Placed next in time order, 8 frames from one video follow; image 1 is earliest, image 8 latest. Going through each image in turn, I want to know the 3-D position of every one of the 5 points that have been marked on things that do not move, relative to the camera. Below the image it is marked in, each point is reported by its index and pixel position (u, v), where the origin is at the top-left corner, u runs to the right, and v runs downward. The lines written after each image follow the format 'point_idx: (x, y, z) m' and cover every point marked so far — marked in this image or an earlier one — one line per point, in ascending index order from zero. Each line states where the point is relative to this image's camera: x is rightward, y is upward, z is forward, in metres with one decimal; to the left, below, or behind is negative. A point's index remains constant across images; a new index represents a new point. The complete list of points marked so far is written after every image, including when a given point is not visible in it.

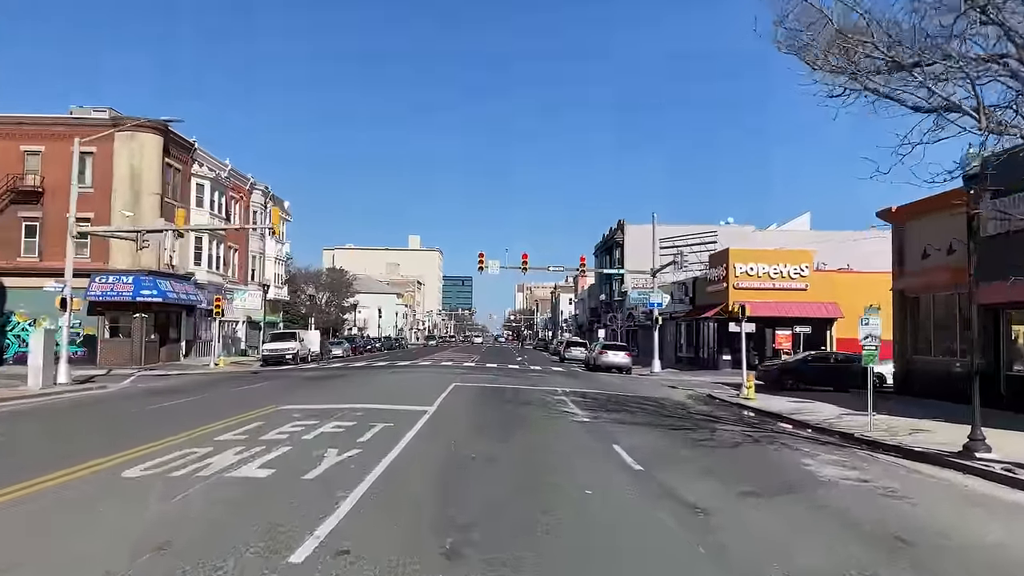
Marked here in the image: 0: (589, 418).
0: (+1.8, -3.0, +17.2) m
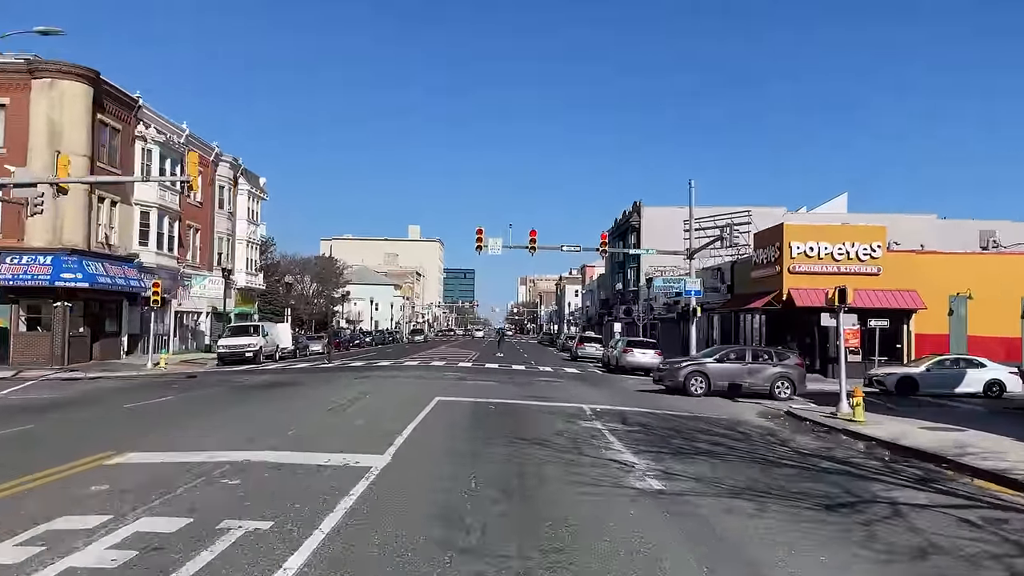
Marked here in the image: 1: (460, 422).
0: (+1.9, -2.5, +9.6) m
1: (-1.0, -2.6, +14.5) m
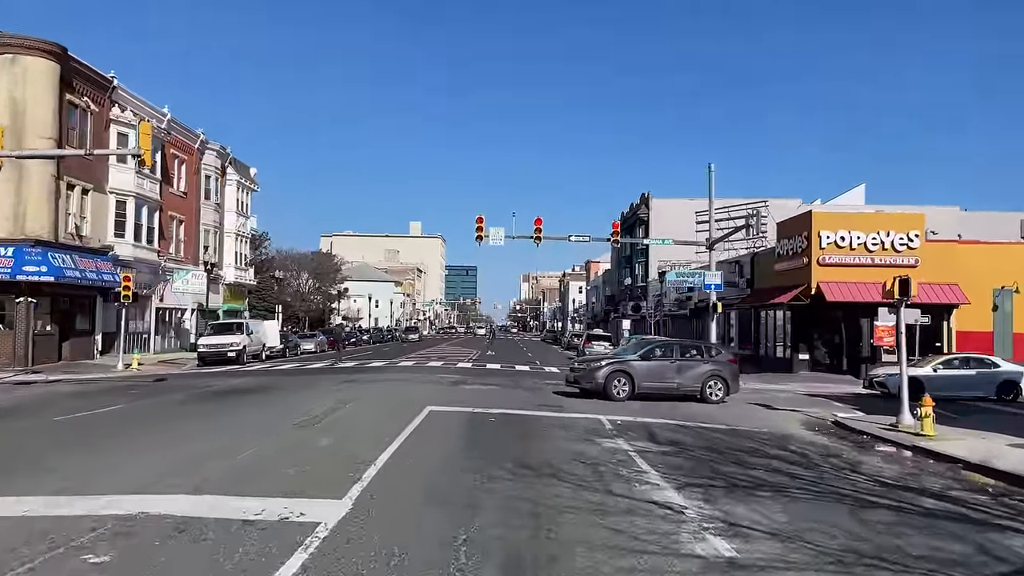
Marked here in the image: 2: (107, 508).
0: (+2.0, -2.3, +6.9) m
1: (-0.9, -2.4, +11.7) m
2: (-3.7, -2.0, +6.9) m
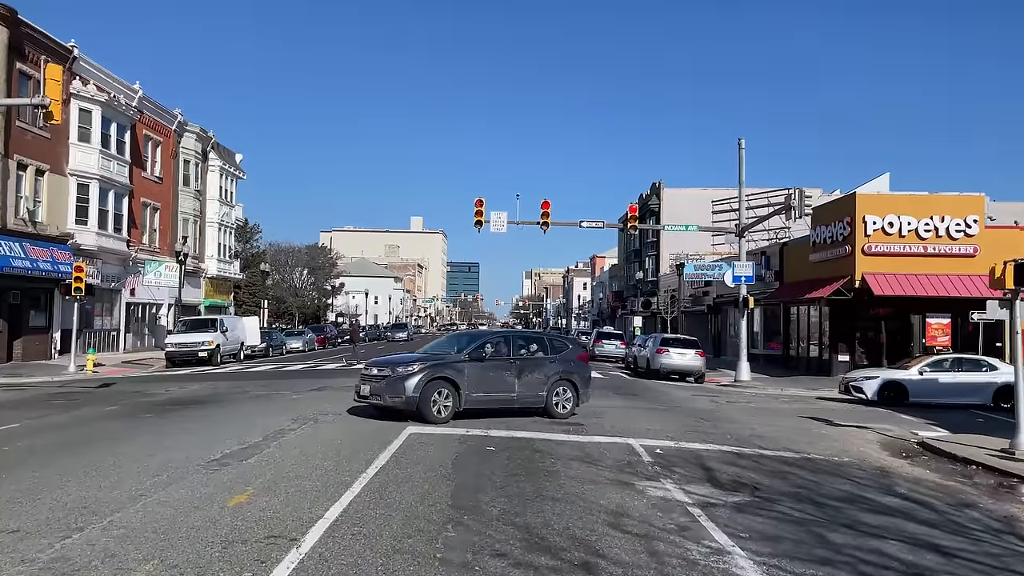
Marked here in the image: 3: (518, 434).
0: (+2.0, -2.1, +3.3) m
1: (-0.8, -2.2, +8.1) m
2: (-3.7, -1.8, +3.4) m
3: (+0.1, -2.3, +12.1) m
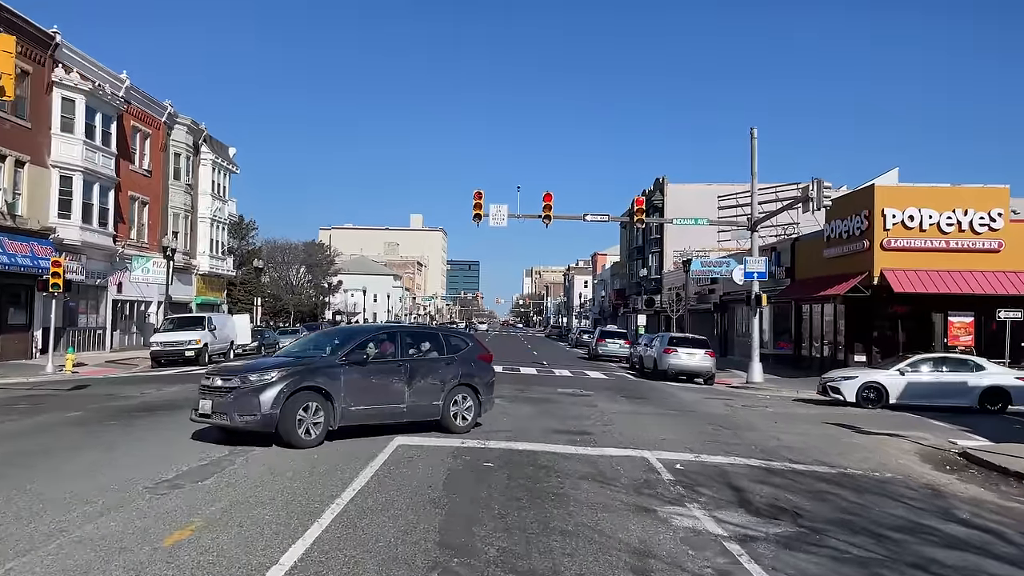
0: (+2.0, -2.0, +1.9) m
1: (-0.8, -2.1, +6.8) m
2: (-3.6, -1.7, +2.0) m
3: (+0.1, -2.2, +10.8) m
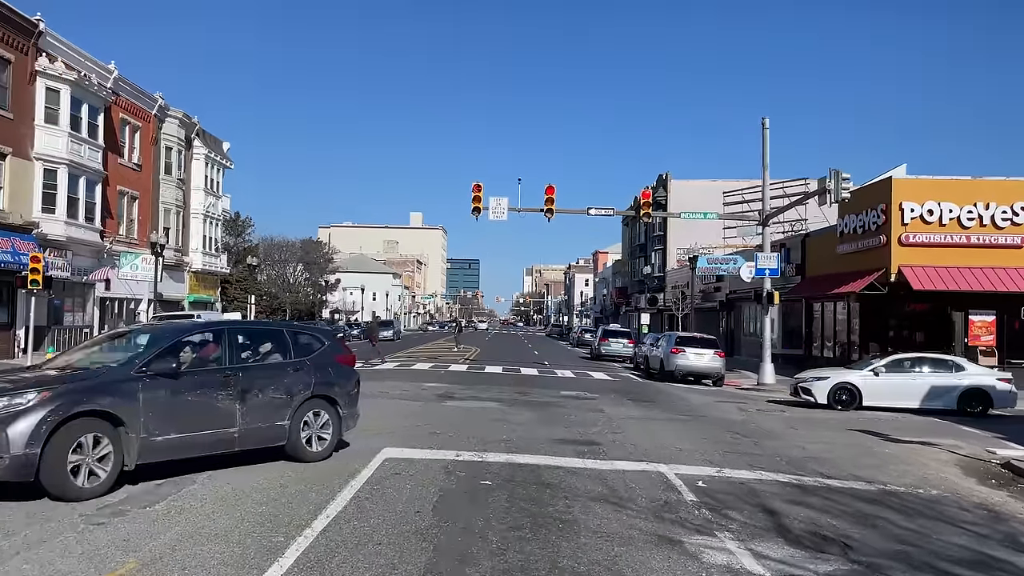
0: (+2.0, -2.0, +0.8) m
1: (-0.8, -2.0, +5.6) m
2: (-3.6, -1.7, +0.9) m
3: (+0.1, -2.2, +9.6) m
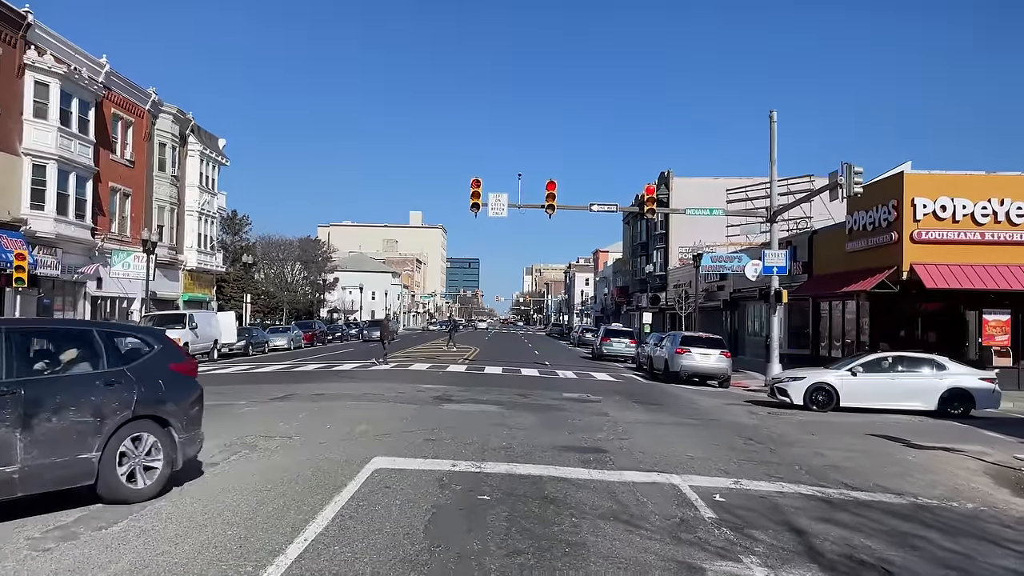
0: (+2.0, -1.9, +0.1) m
1: (-0.8, -2.0, +4.9) m
2: (-3.6, -1.6, +0.2) m
3: (+0.1, -2.1, +8.9) m
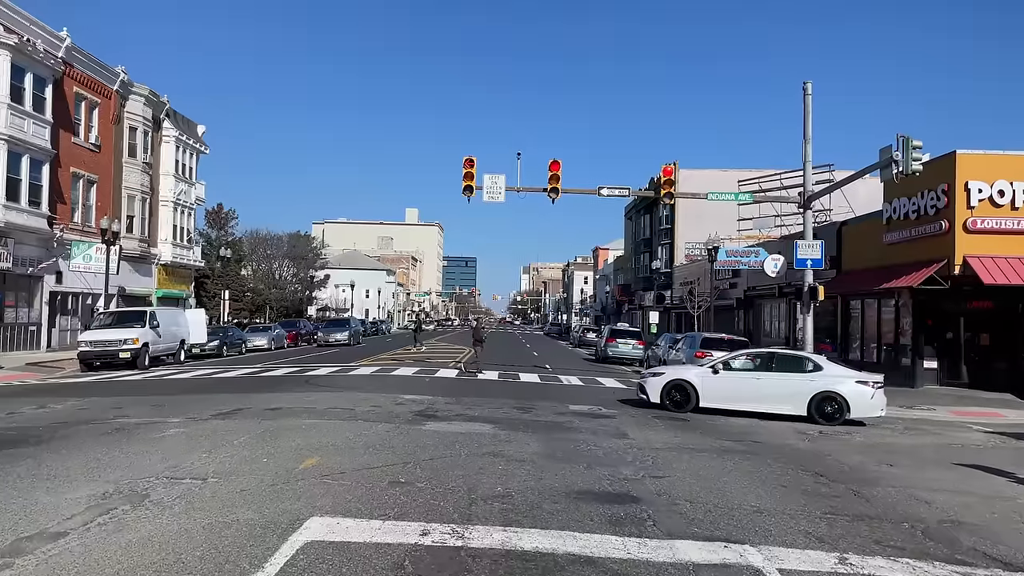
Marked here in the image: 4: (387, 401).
0: (+2.1, -1.8, -2.9) m
1: (-0.8, -1.8, +2.0) m
2: (-3.6, -1.5, -2.8) m
3: (+0.1, -2.0, +6.0) m
4: (-2.4, -2.3, +15.4) m
